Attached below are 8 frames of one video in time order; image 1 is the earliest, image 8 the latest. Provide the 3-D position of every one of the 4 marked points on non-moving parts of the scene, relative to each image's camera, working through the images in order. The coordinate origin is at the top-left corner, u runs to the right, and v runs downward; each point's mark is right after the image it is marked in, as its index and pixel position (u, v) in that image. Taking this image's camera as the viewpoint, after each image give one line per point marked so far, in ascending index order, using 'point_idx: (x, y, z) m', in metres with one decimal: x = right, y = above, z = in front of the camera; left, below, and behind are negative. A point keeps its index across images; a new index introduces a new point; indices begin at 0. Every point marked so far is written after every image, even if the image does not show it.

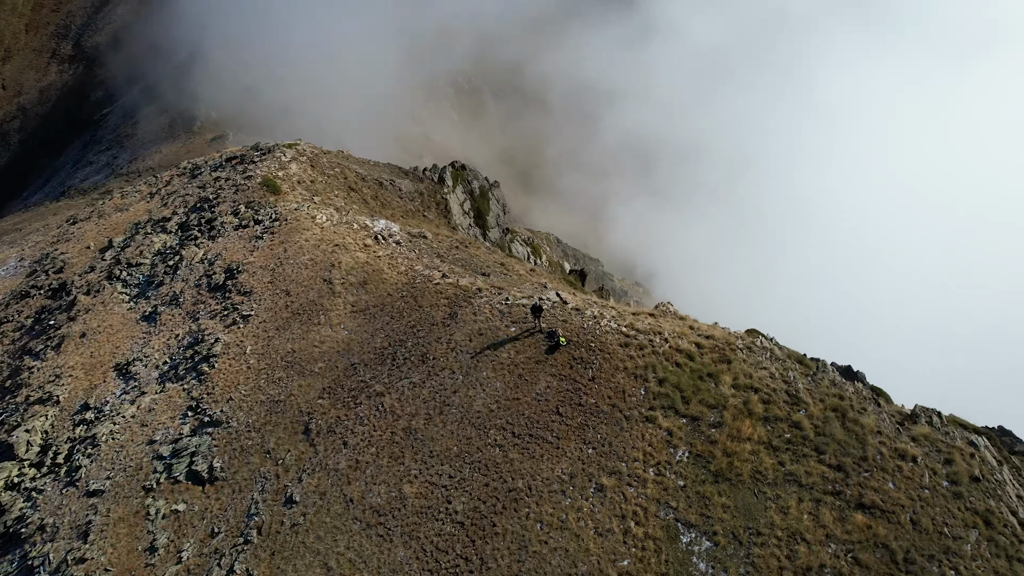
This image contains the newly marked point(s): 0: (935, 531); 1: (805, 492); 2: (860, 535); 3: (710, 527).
0: (+12.2, -6.9, +18.2) m
1: (+9.0, -6.2, +19.3) m
2: (+10.0, -7.0, +18.2) m
3: (+5.9, -7.0, +18.8) m
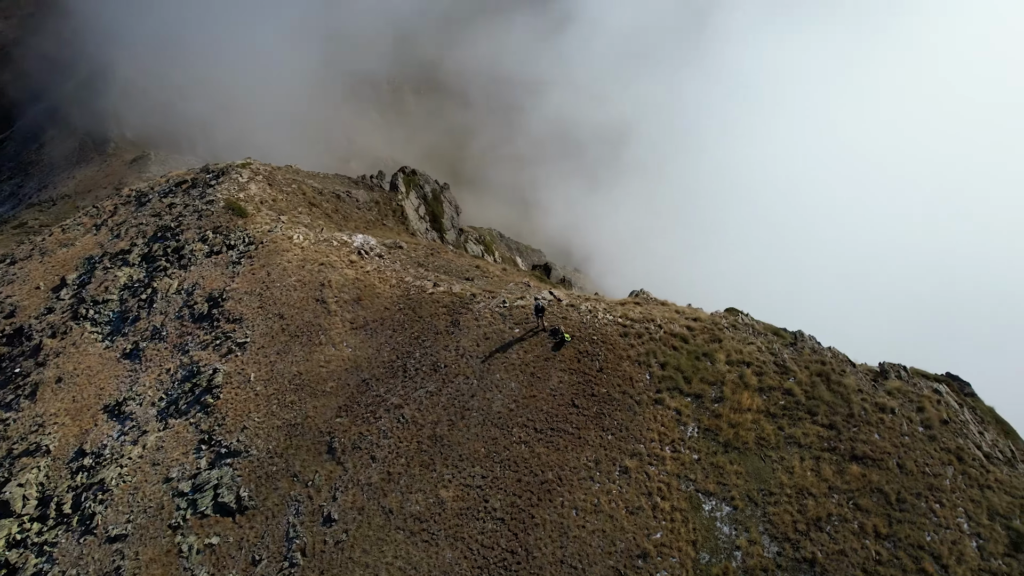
0: (+13.3, -5.9, +20.7) m
1: (+9.9, -5.5, +21.4) m
2: (+11.1, -6.2, +20.4) m
3: (+7.0, -6.6, +20.6) m
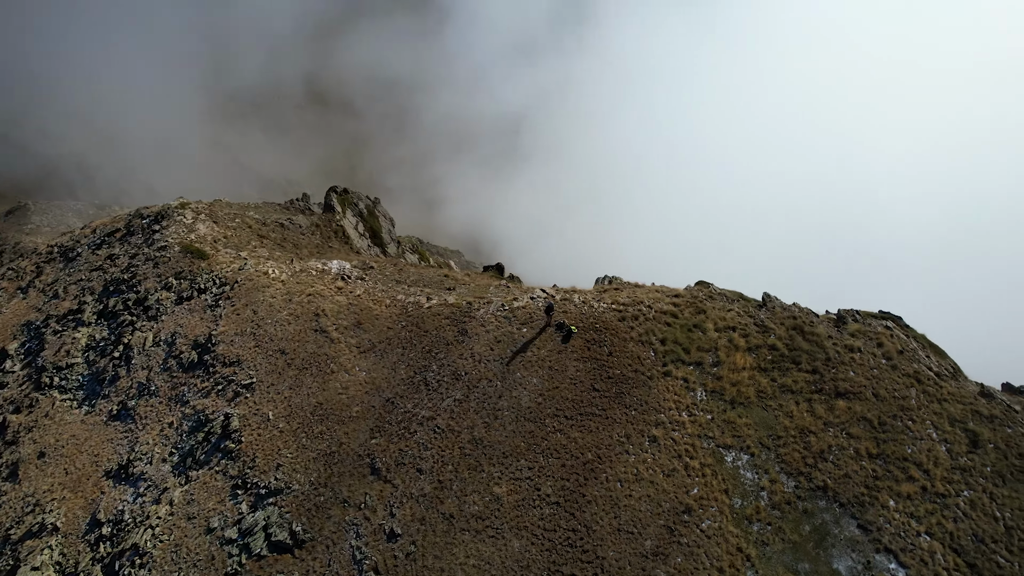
0: (+14.5, -4.1, +24.3) m
1: (+11.1, -4.1, +24.6) m
2: (+12.5, -4.7, +23.8) m
3: (+8.5, -5.7, +23.4) m
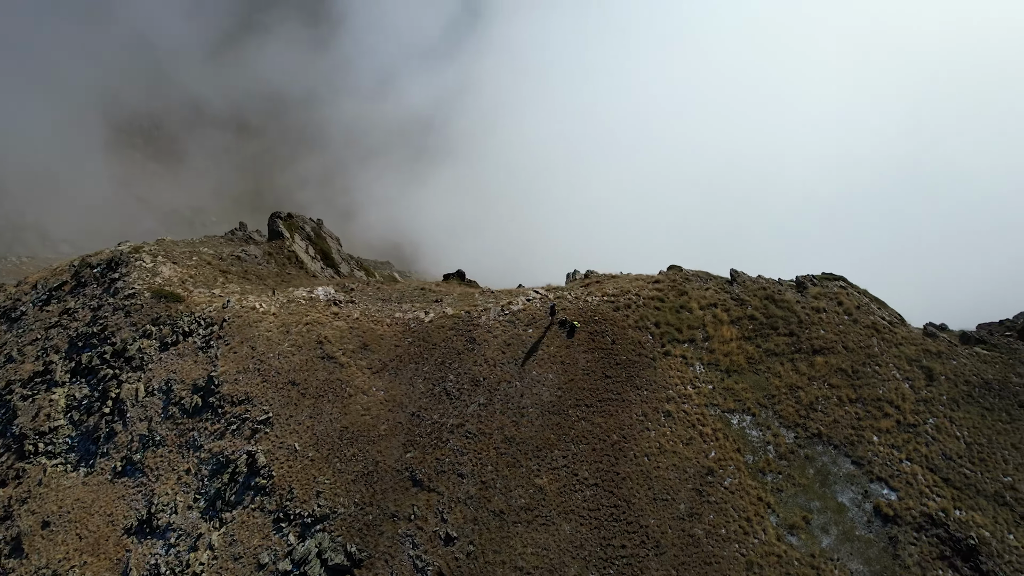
0: (+15.1, -2.6, +27.9) m
1: (+11.7, -3.0, +27.6) m
2: (+13.3, -3.4, +27.1) m
3: (+9.5, -4.8, +26.1) m
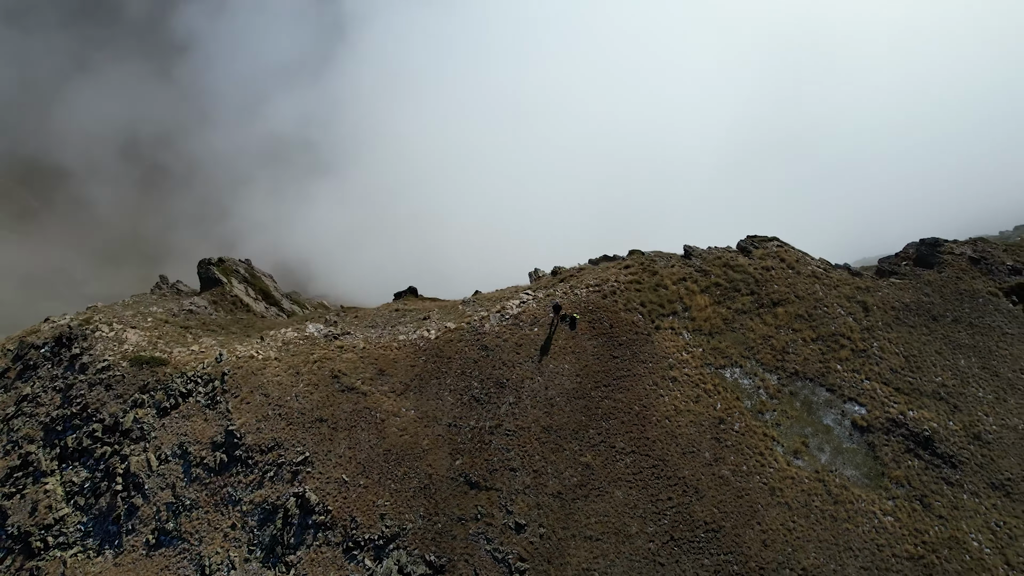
0: (+15.2, -0.3, +32.9) m
1: (+12.0, -1.3, +32.1) m
2: (+13.7, -1.4, +31.8) m
3: (+10.4, -3.4, +30.3) m
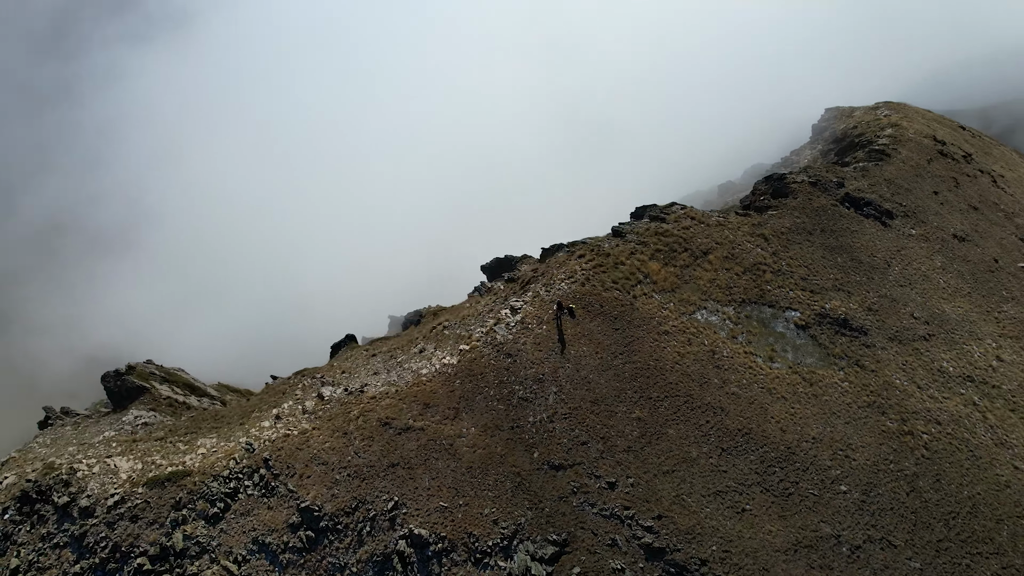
0: (+13.6, +3.1, +41.2) m
1: (+11.1, +1.4, +39.5) m
2: (+12.8, +1.7, +39.7) m
3: (+10.8, -1.0, +37.4) m
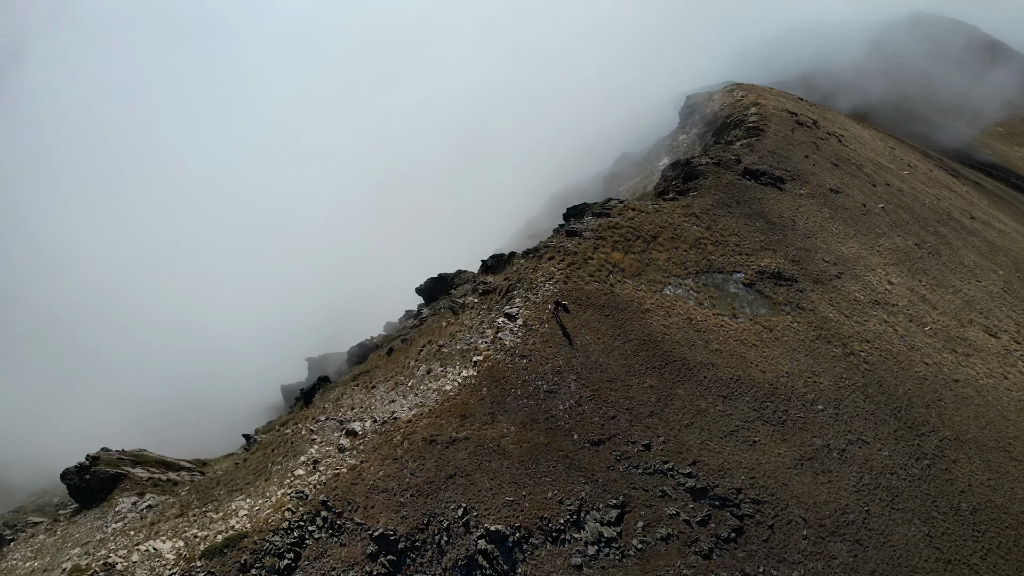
0: (+11.4, +4.8, +47.2) m
1: (+9.6, +2.7, +45.0) m
2: (+11.1, +3.3, +45.6) m
3: (+10.2, +0.4, +42.9) m
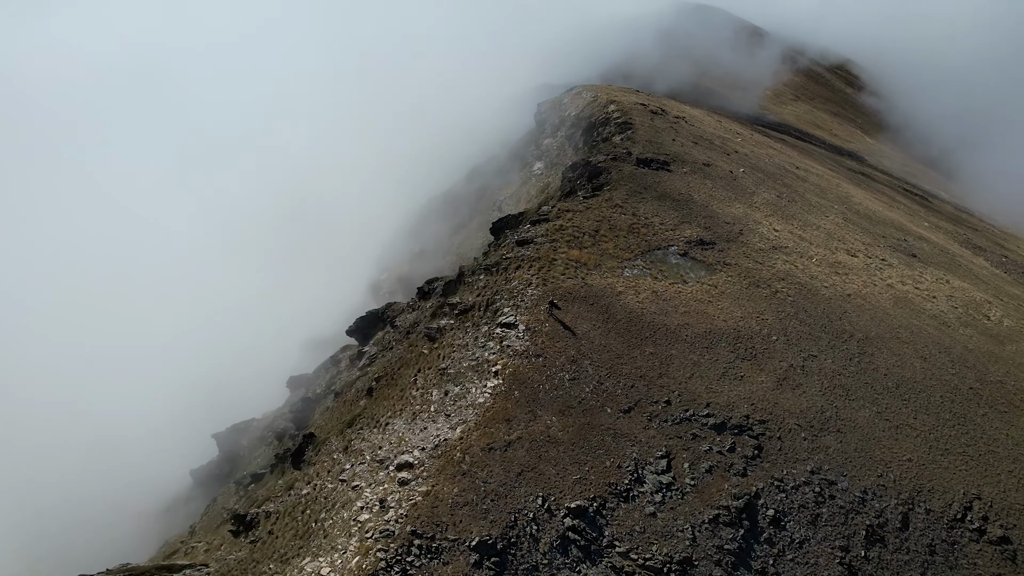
0: (+7.6, +6.0, +53.7) m
1: (+6.9, +3.6, +51.2) m
2: (+8.1, +4.6, +52.1) m
3: (+8.4, +1.6, +49.3) m
